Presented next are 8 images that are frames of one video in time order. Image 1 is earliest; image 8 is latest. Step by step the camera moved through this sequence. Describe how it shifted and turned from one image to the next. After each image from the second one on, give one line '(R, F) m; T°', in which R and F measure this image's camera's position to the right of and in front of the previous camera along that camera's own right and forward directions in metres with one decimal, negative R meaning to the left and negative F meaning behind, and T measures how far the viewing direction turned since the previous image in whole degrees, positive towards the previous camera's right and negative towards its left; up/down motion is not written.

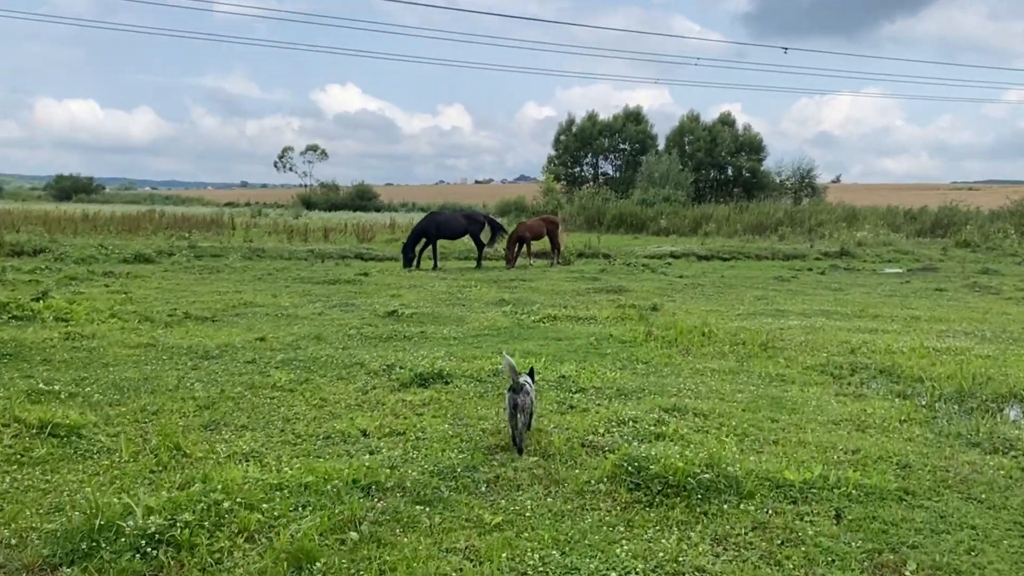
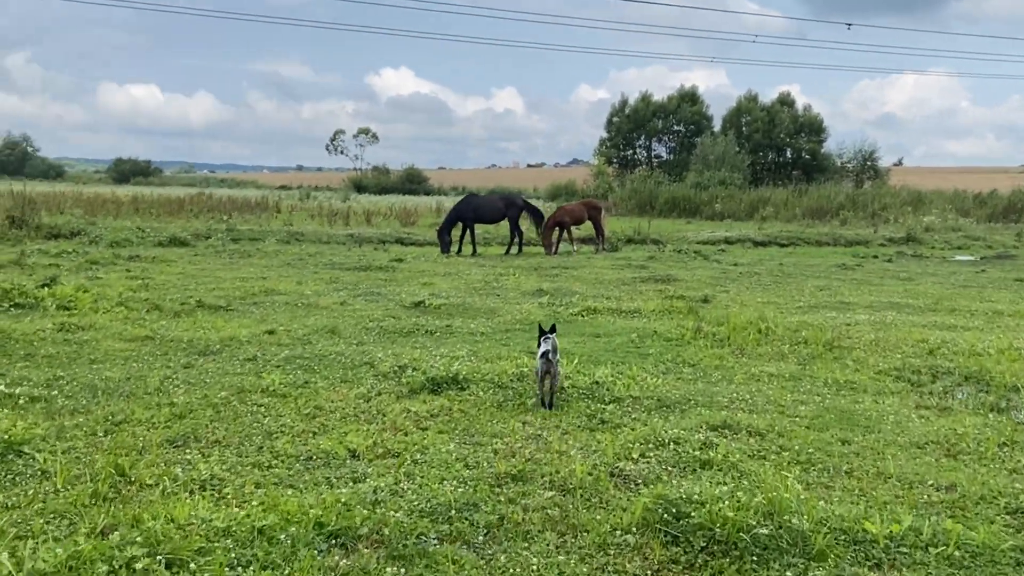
(+0.2, +1.0) m; -3°
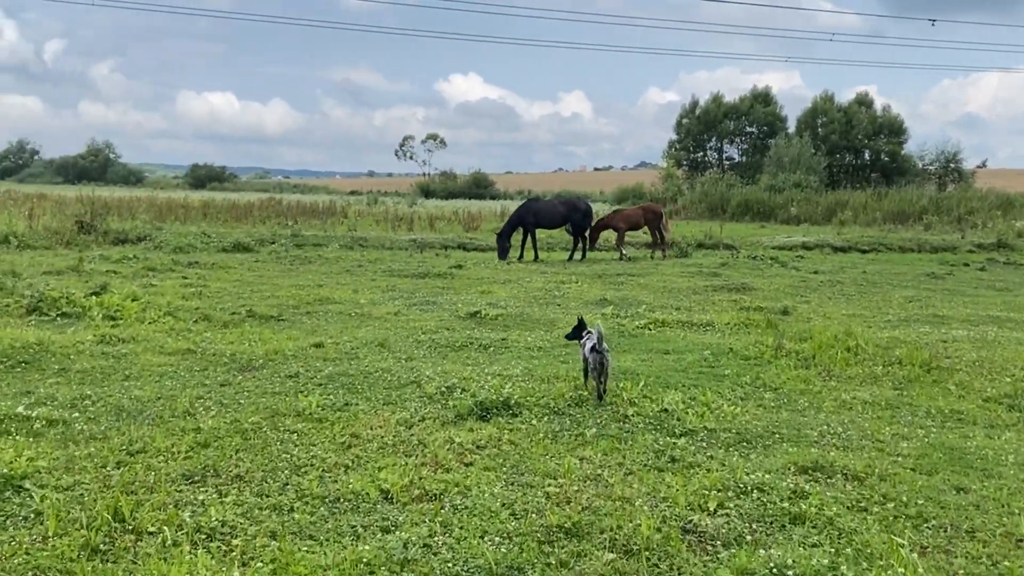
(+0.1, +0.6) m; -4°
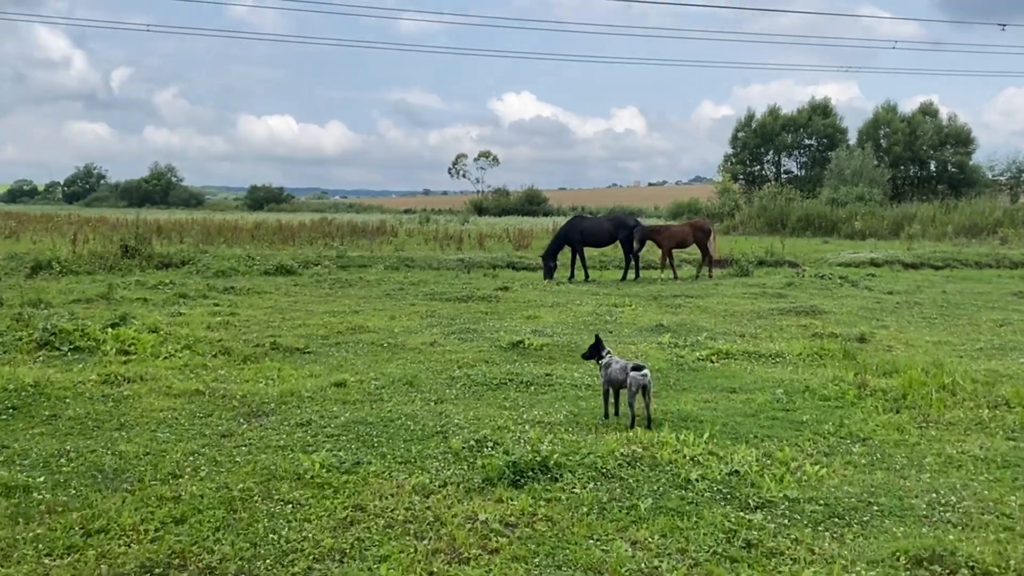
(+0.1, +0.9) m; -3°
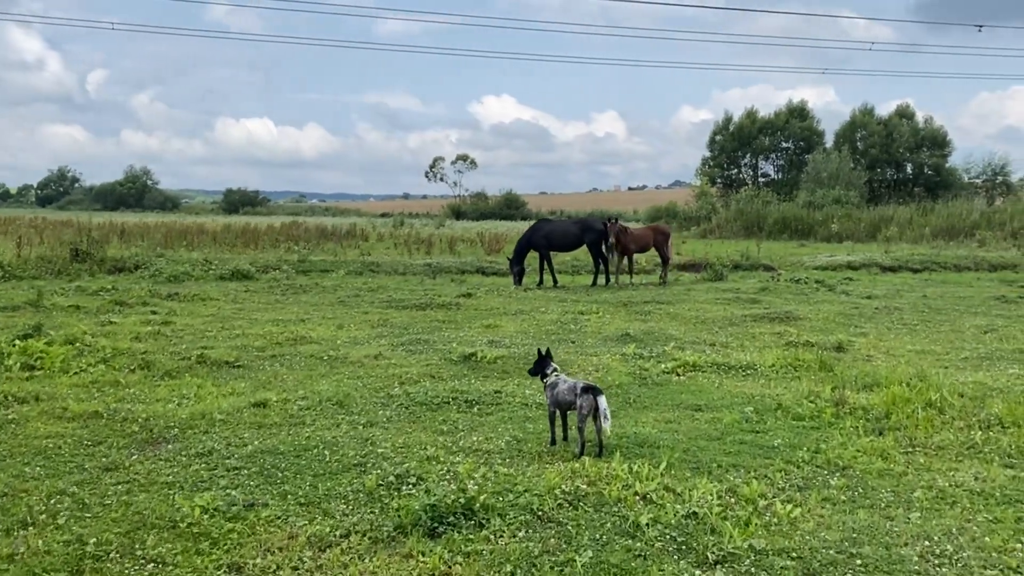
(+0.3, +0.8) m; +1°
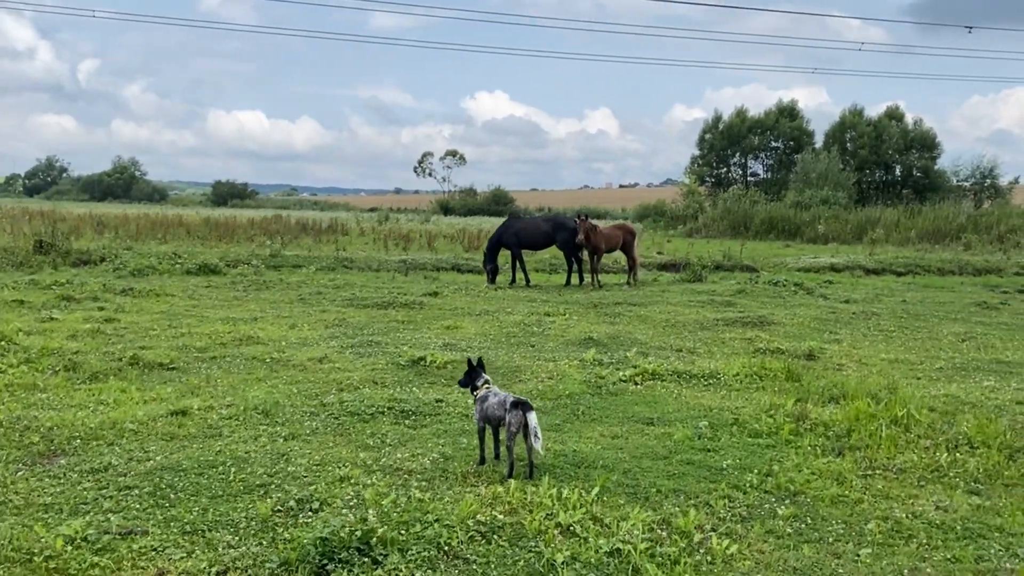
(+0.3, +0.4) m; +1°
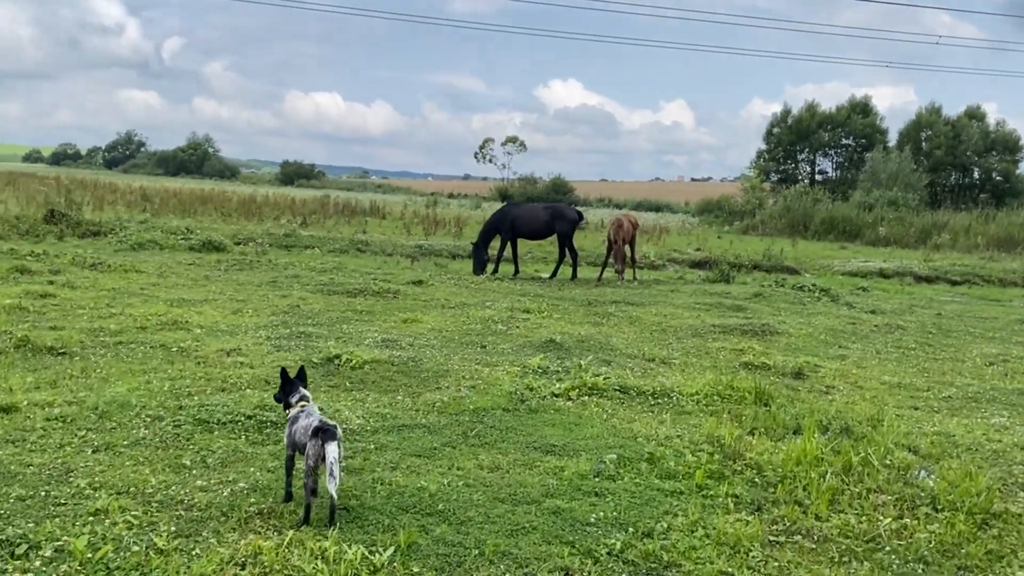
(+1.1, +1.1) m; -4°
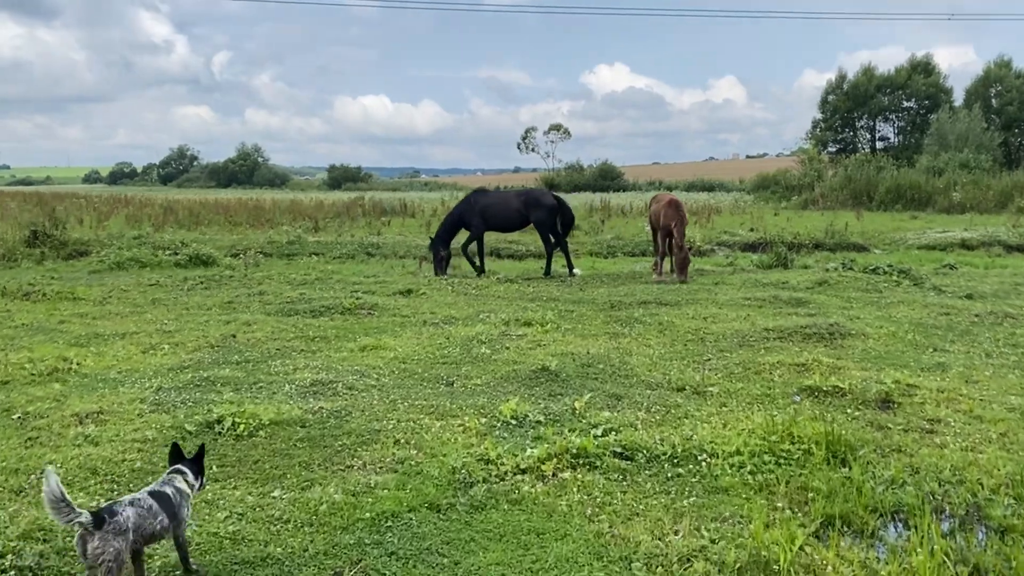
(+0.6, +2.3) m; -4°
